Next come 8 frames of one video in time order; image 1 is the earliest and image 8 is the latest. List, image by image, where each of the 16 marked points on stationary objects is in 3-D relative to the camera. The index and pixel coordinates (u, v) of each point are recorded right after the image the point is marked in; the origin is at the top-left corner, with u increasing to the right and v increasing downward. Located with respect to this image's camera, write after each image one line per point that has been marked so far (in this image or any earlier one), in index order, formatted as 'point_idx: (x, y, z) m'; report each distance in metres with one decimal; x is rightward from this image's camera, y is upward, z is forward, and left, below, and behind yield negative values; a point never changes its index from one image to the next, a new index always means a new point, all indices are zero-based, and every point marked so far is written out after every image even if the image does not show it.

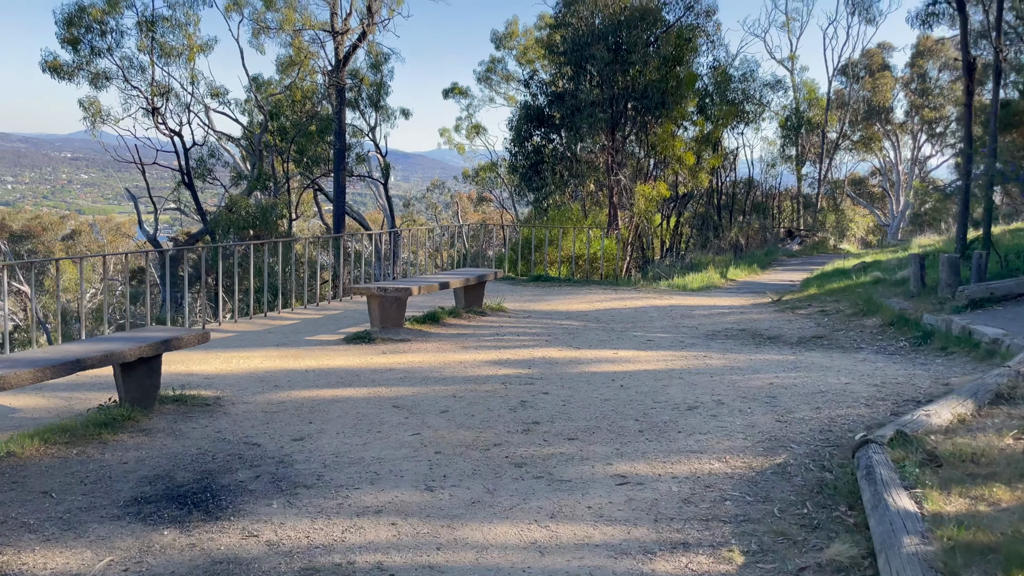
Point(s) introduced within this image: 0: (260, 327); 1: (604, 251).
0: (-2.1, -0.3, +6.9) m
1: (+1.4, +0.6, +12.5) m
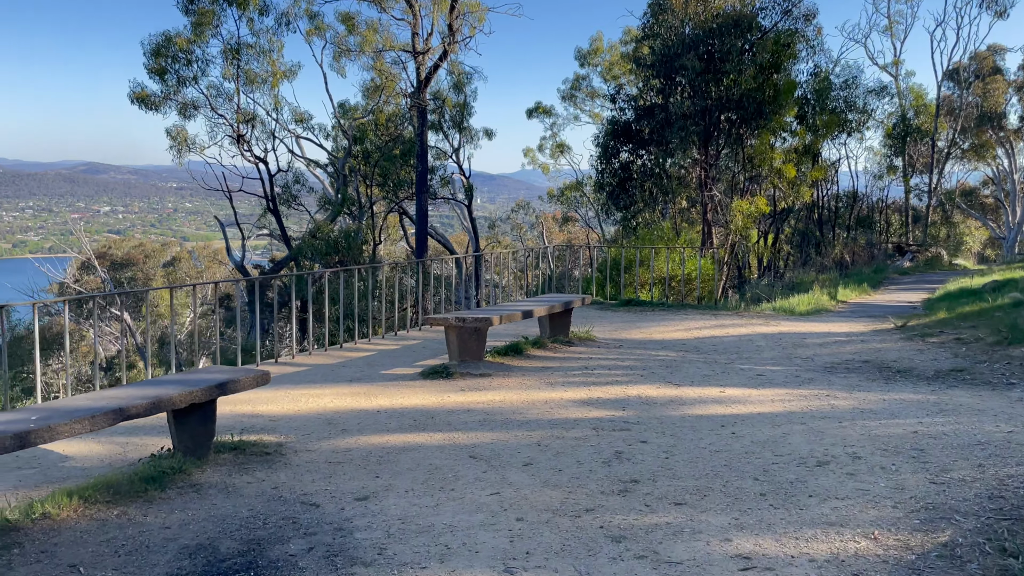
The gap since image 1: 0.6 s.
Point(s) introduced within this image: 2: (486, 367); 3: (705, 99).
0: (-1.4, -0.6, +6.5) m
1: (+2.7, +0.2, +11.8) m
2: (-0.2, -0.6, +5.9) m
3: (+3.2, +3.2, +13.5) m
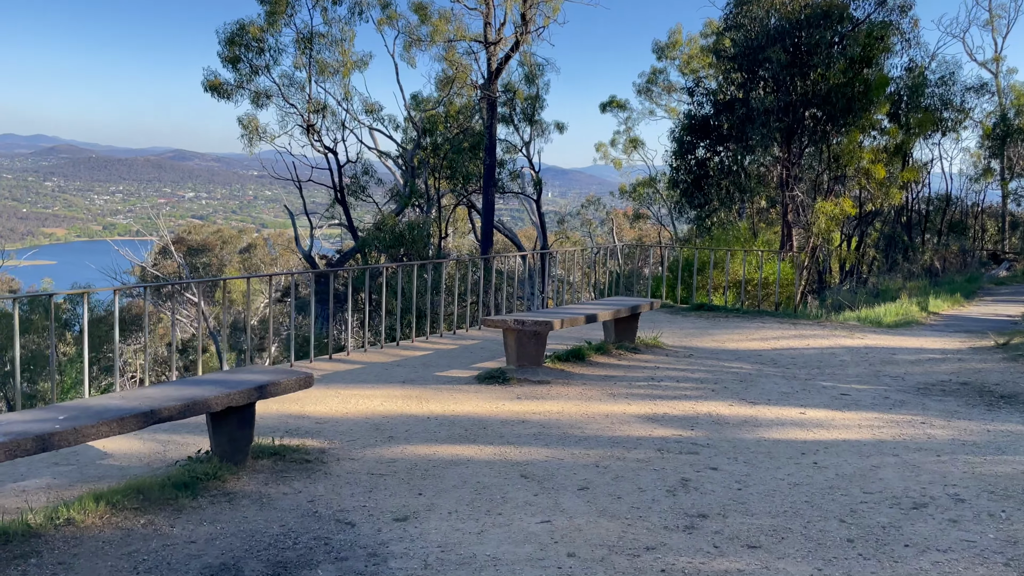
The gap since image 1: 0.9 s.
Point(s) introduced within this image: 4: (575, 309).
0: (-0.9, -0.5, +6.3) m
1: (+3.7, +0.2, +11.2) m
2: (+0.2, -0.6, +5.5) m
3: (+4.4, +3.1, +12.9) m
4: (+0.5, -0.2, +6.2) m
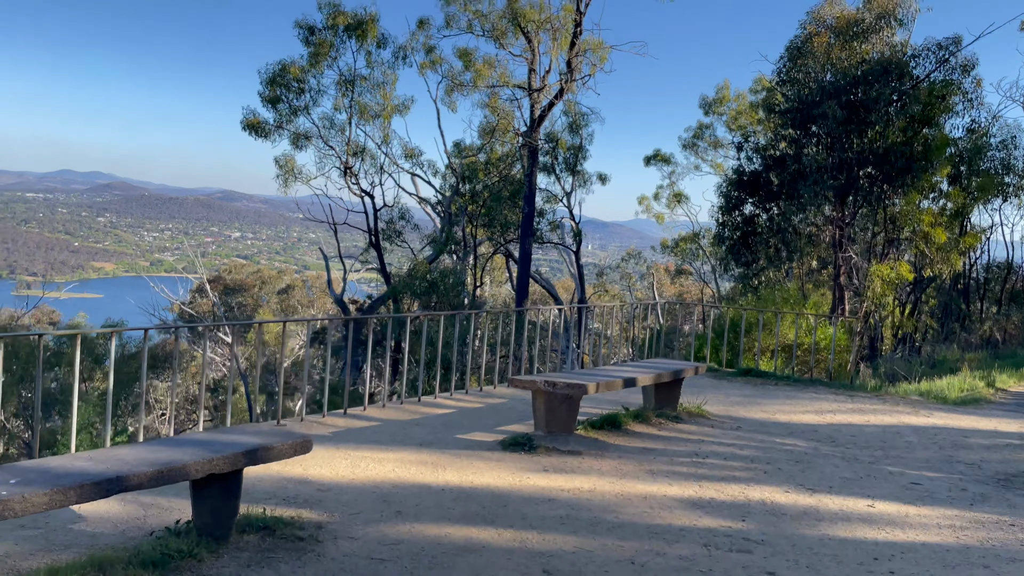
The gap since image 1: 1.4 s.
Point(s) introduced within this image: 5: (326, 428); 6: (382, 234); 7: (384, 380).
0: (-0.7, -0.9, +5.8) m
1: (+4.1, -0.7, +10.5) m
2: (+0.4, -1.0, +5.0) m
3: (+5.0, +2.1, +12.3) m
4: (+0.7, -0.6, +5.7) m
5: (-1.2, -0.9, +5.3) m
6: (-2.5, +1.1, +15.7) m
7: (-1.7, -1.2, +10.4) m
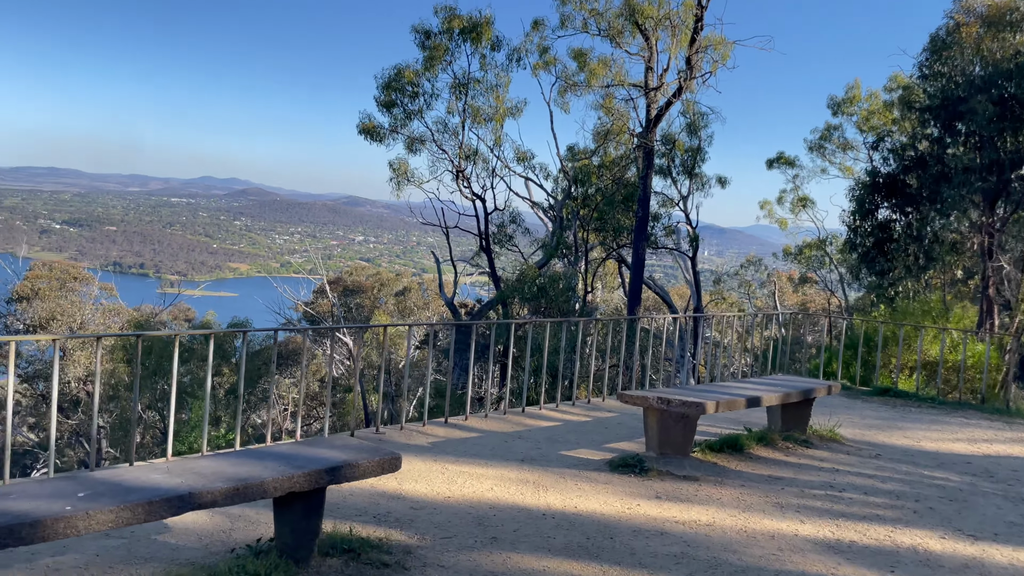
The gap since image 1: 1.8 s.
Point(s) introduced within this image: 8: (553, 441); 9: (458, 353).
0: (0.0, -1.0, +5.5) m
1: (+5.5, -0.8, +9.5) m
2: (+1.0, -1.0, +4.6) m
3: (+6.7, +1.9, +11.2) m
4: (+1.4, -0.6, +5.2) m
5: (-0.5, -0.9, +5.1) m
6: (-0.4, +1.0, +15.5) m
7: (-0.3, -1.2, +10.2) m
8: (+0.3, -1.0, +5.3) m
9: (-0.9, -1.0, +13.9) m
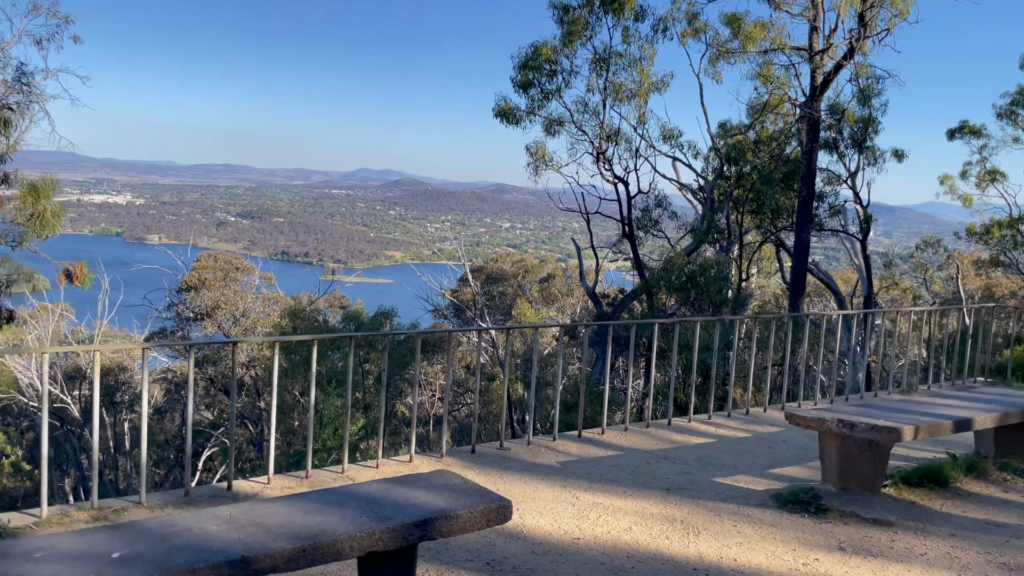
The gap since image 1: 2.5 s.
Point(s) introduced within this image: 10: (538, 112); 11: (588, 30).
0: (+0.9, -0.9, +4.8) m
1: (+6.9, -0.7, +7.7) m
2: (+1.7, -1.0, +3.7) m
3: (+8.4, +2.1, +9.1) m
4: (+2.2, -0.6, +4.2) m
5: (+0.2, -0.9, +4.5) m
6: (+2.2, +1.2, +14.7) m
7: (+1.4, -1.1, +9.4) m
8: (+1.1, -1.0, +4.5) m
9: (+1.4, -0.9, +13.2) m
10: (+0.4, +2.6, +11.8) m
11: (+1.1, +3.9, +12.2) m
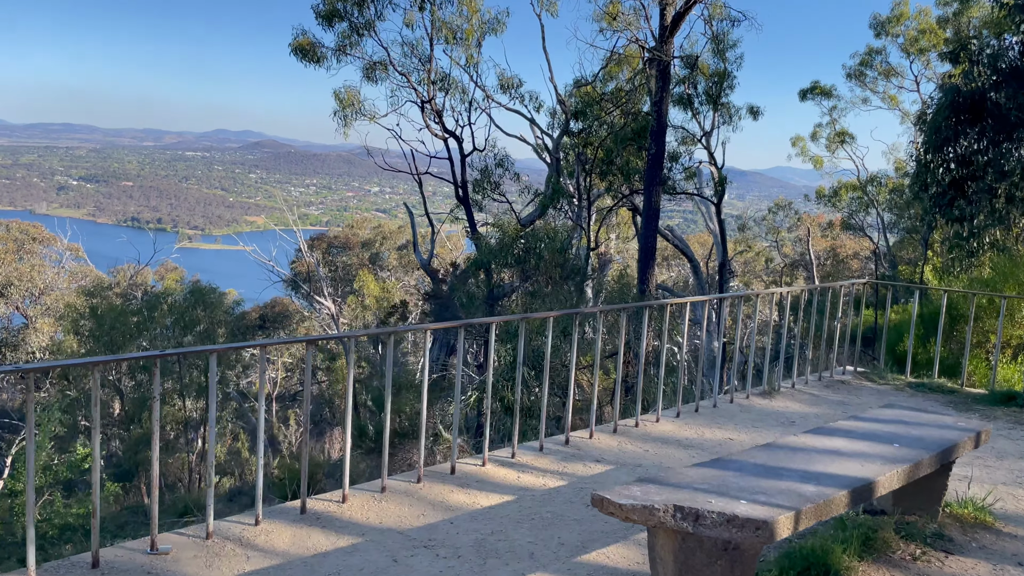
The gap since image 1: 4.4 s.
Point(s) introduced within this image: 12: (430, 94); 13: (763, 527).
0: (-0.3, -0.9, +3.2) m
1: (+5.2, -0.4, +7.0) m
2: (+0.6, -1.0, +2.2) m
3: (+6.4, +2.4, +8.5) m
4: (+1.0, -0.6, +2.8) m
5: (-0.9, -0.9, +2.8) m
6: (-0.6, +1.7, +13.1) m
7: (-0.5, -0.9, +7.9) m
8: (-0.1, -0.9, +2.9) m
9: (-1.1, -0.5, +11.6) m
10: (-2.0, +2.9, +9.9) m
11: (-1.3, +4.2, +10.3) m
12: (-1.1, +2.5, +10.7) m
13: (+0.7, -0.6, +2.1) m
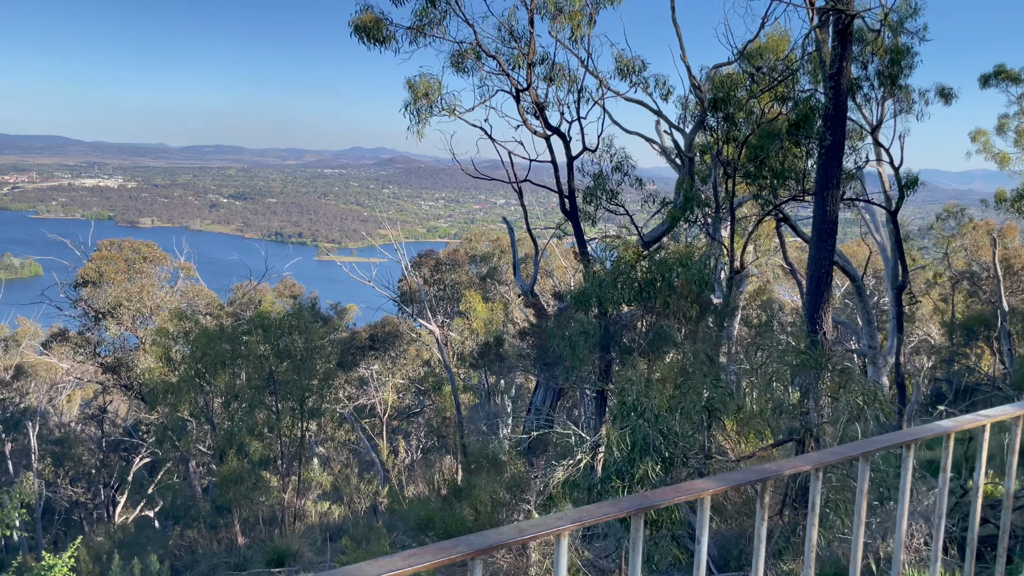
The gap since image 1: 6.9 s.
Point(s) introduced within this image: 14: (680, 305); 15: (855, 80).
0: (-0.2, -1.2, +1.0) m
1: (+5.8, -0.7, +4.0) m
2: (+0.6, -1.2, -0.1) m
3: (+7.2, +2.1, +5.3) m
4: (+1.1, -0.9, +0.5) m
5: (-0.9, -1.2, +0.7) m
6: (+1.1, +1.3, +10.9) m
7: (+0.3, -1.2, +5.7) m
8: (0.0, -1.2, +0.7) m
9: (+0.3, -0.8, +9.4) m
10: (-0.8, +2.5, +8.0) m
11: (-0.1, +3.9, +8.3) m
12: (+0.2, +2.2, +8.6) m
13: (+0.6, -0.9, -0.2) m
14: (+1.7, -0.2, +7.7) m
15: (+4.5, +2.8, +10.8) m
